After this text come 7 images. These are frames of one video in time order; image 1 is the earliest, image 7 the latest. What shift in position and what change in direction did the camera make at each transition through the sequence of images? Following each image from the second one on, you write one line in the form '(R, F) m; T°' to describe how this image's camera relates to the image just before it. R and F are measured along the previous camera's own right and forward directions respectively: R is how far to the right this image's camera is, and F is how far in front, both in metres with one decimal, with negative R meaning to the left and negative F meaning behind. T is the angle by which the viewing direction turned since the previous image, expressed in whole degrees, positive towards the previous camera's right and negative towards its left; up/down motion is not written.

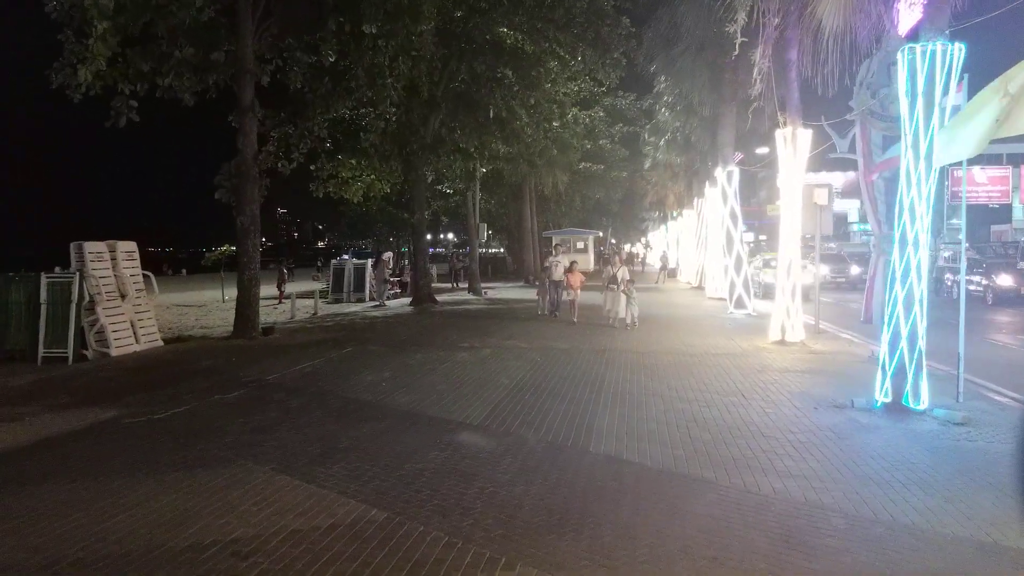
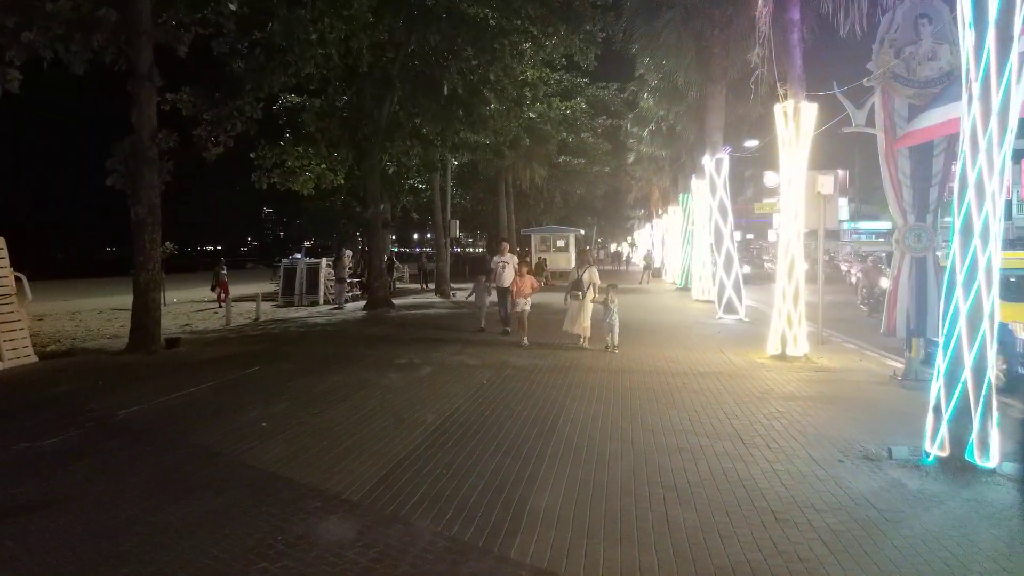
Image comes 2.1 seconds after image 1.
(+0.7, +2.7) m; +1°
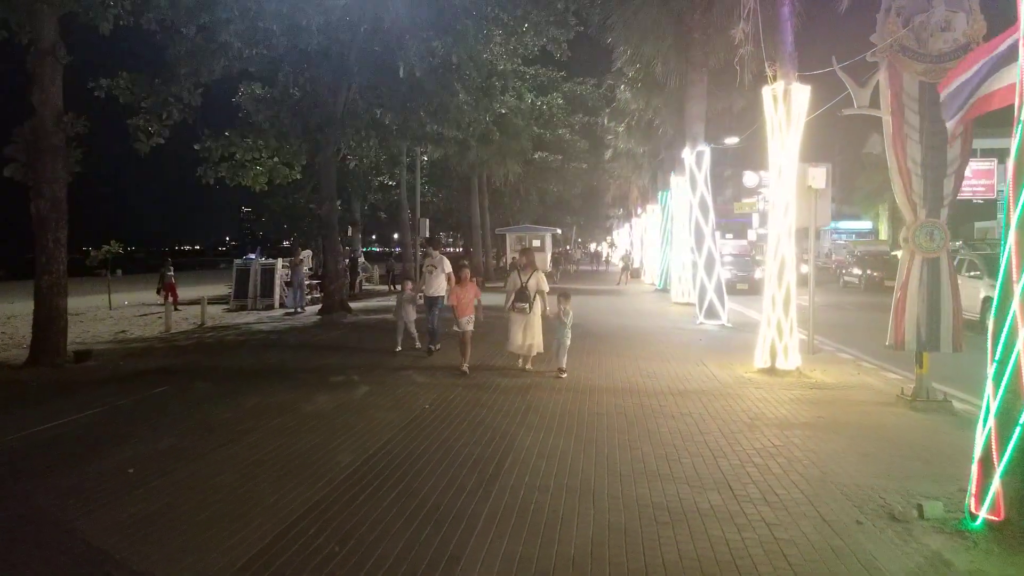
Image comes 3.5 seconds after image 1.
(+0.4, +1.6) m; +1°
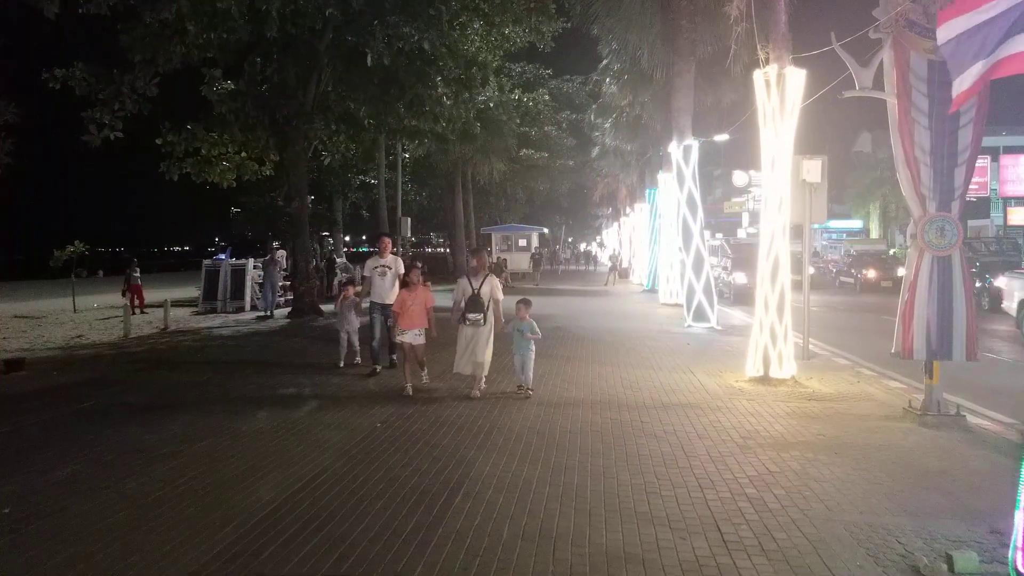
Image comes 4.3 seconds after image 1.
(+0.3, +1.0) m; +1°
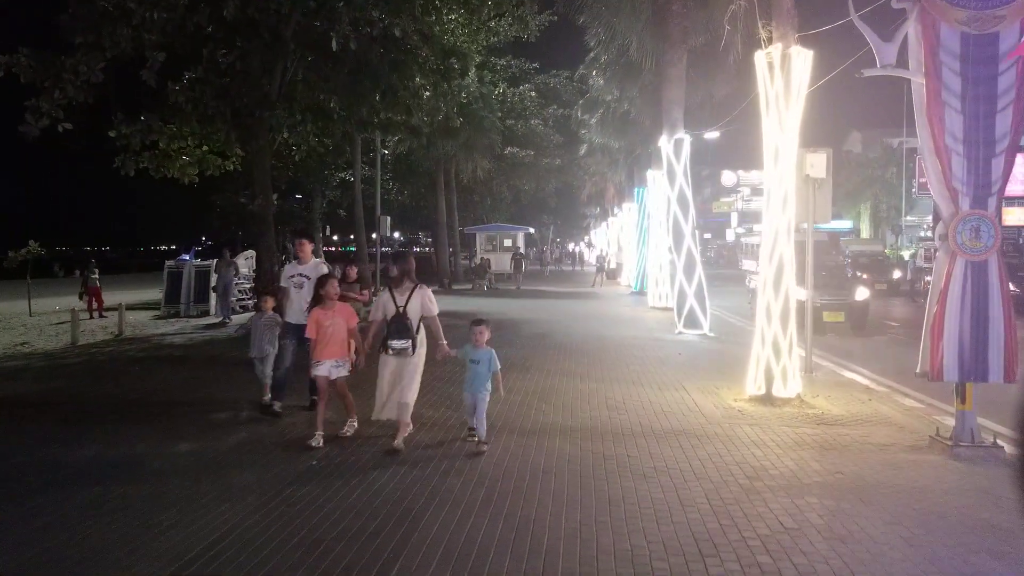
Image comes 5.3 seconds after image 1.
(+0.2, +1.3) m; +1°
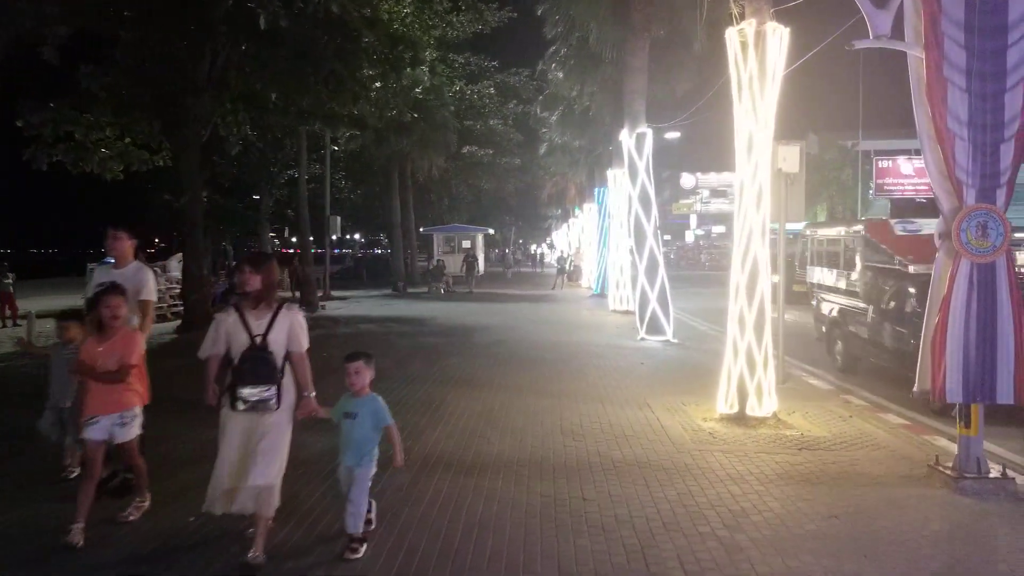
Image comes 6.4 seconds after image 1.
(+0.2, +1.2) m; +3°
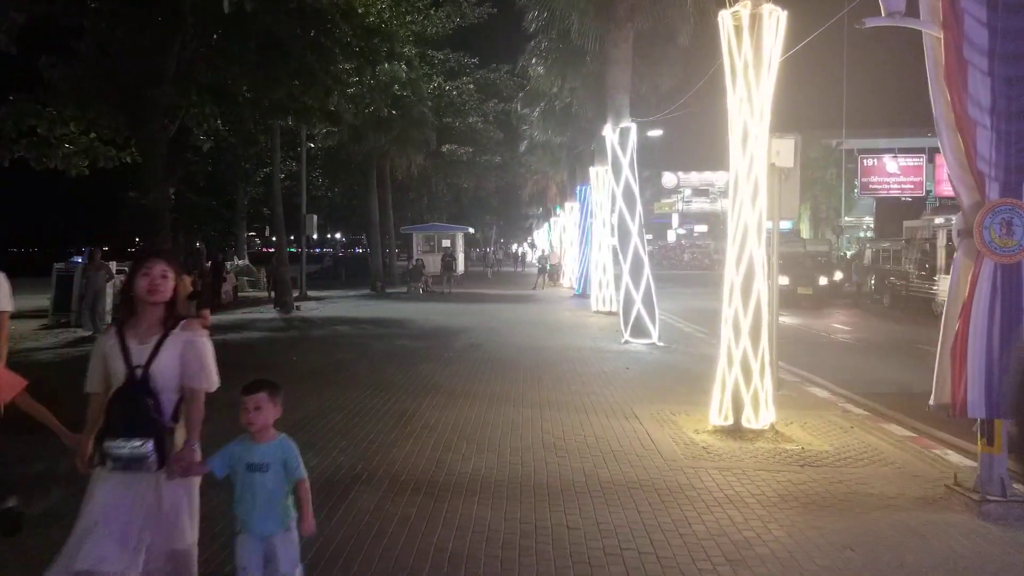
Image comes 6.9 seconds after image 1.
(0.0, +0.7) m; +1°
